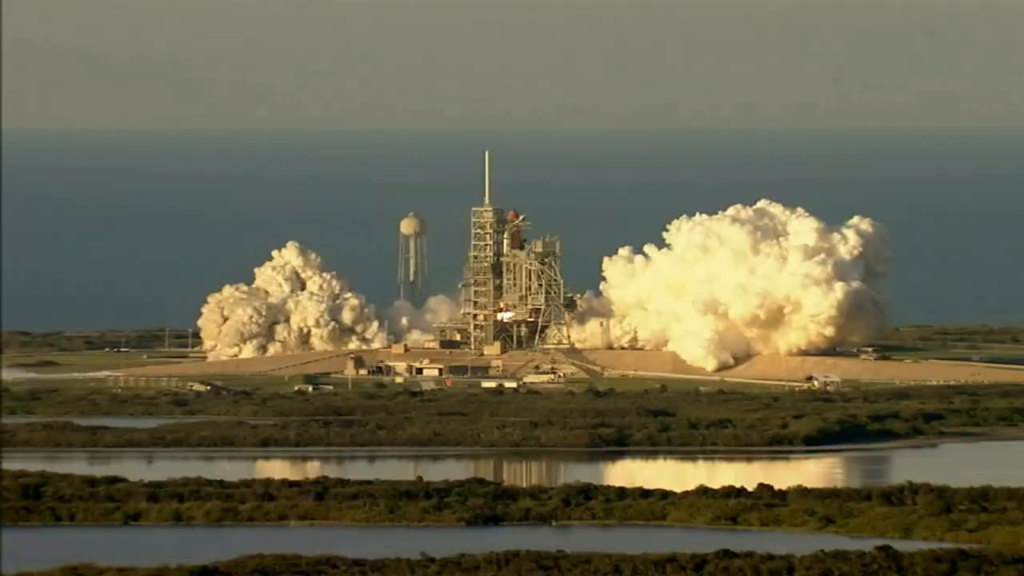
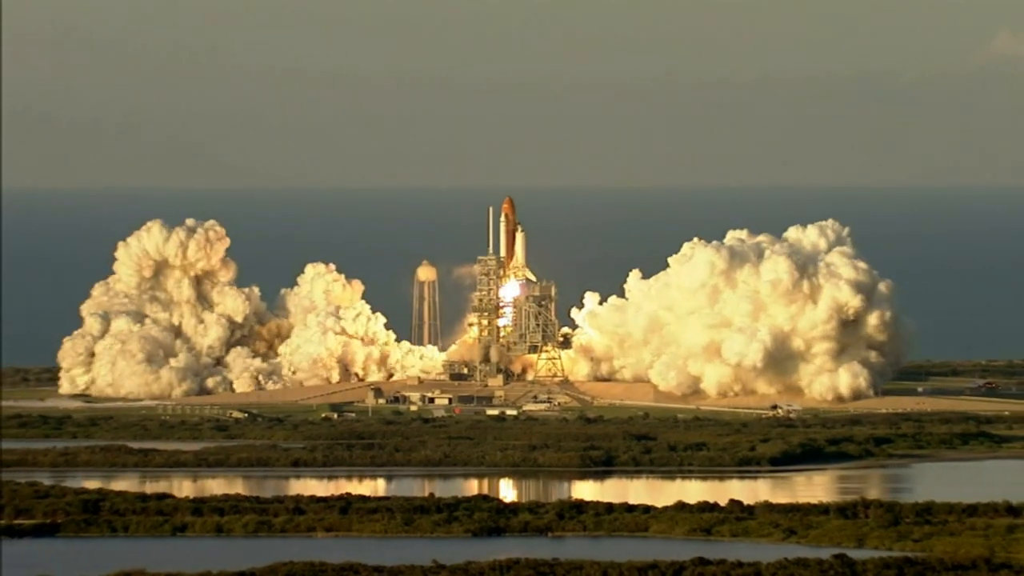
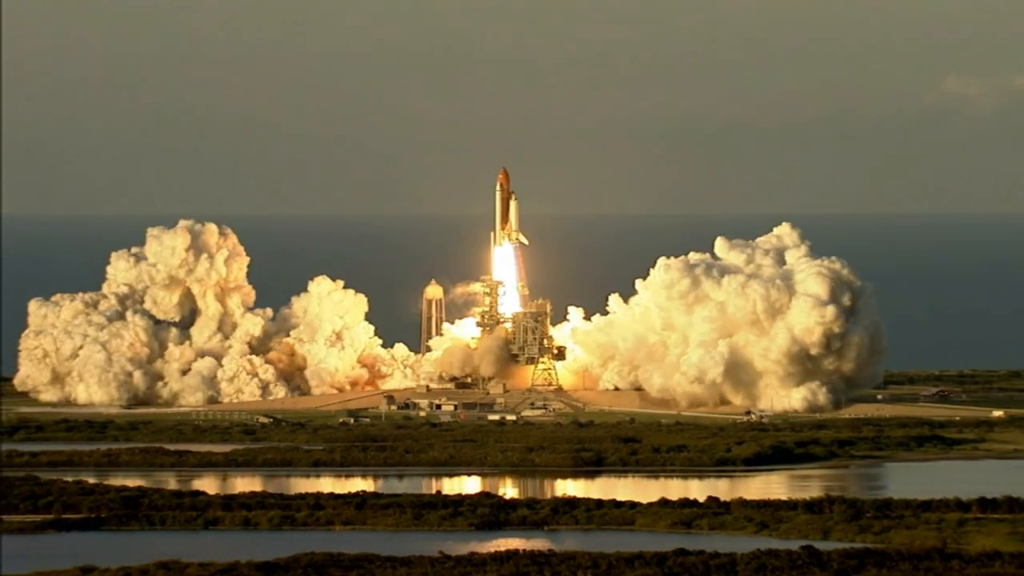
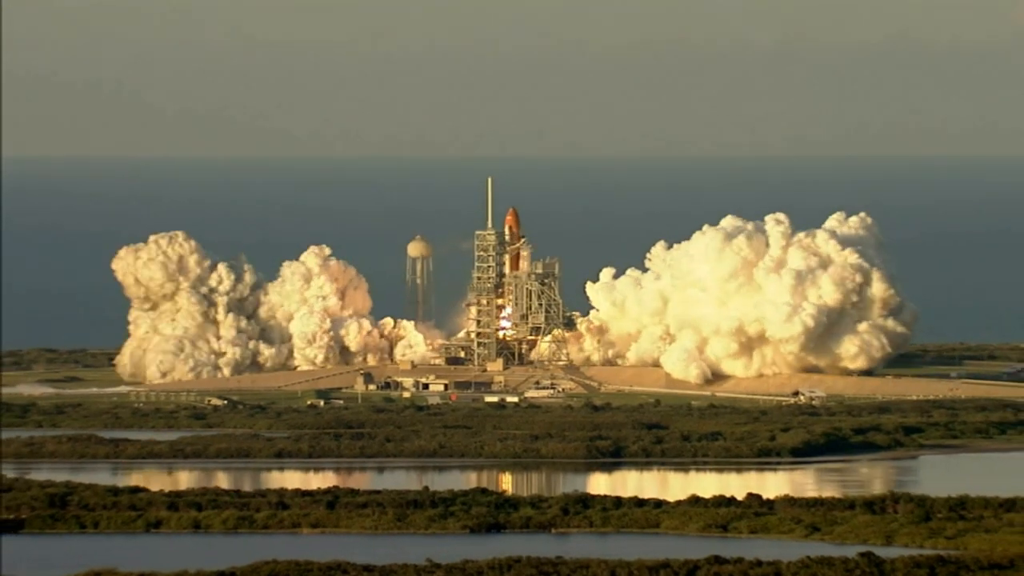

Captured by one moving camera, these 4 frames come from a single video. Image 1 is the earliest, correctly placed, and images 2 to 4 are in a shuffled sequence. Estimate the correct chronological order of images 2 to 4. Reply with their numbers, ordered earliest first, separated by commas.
4, 2, 3
